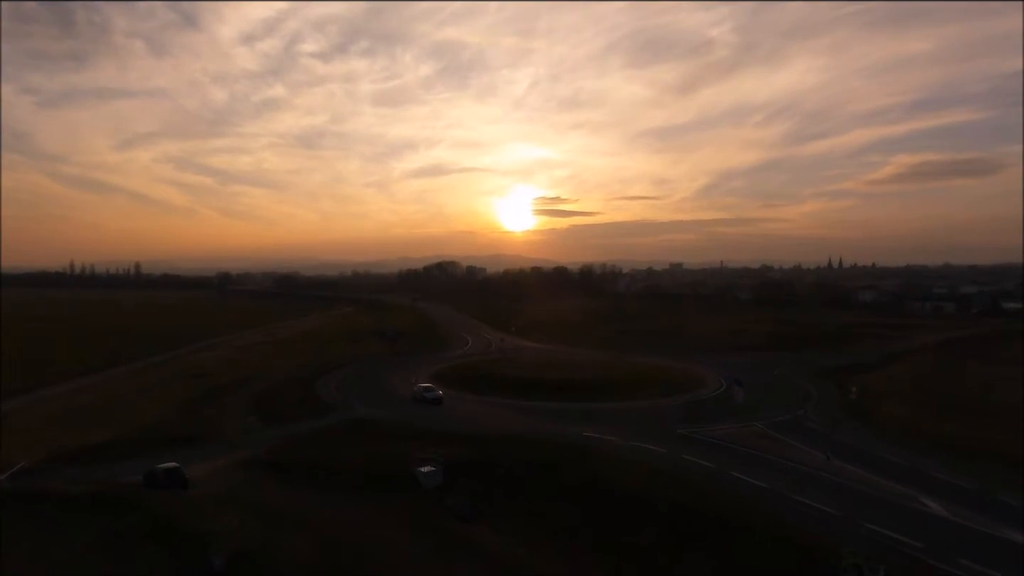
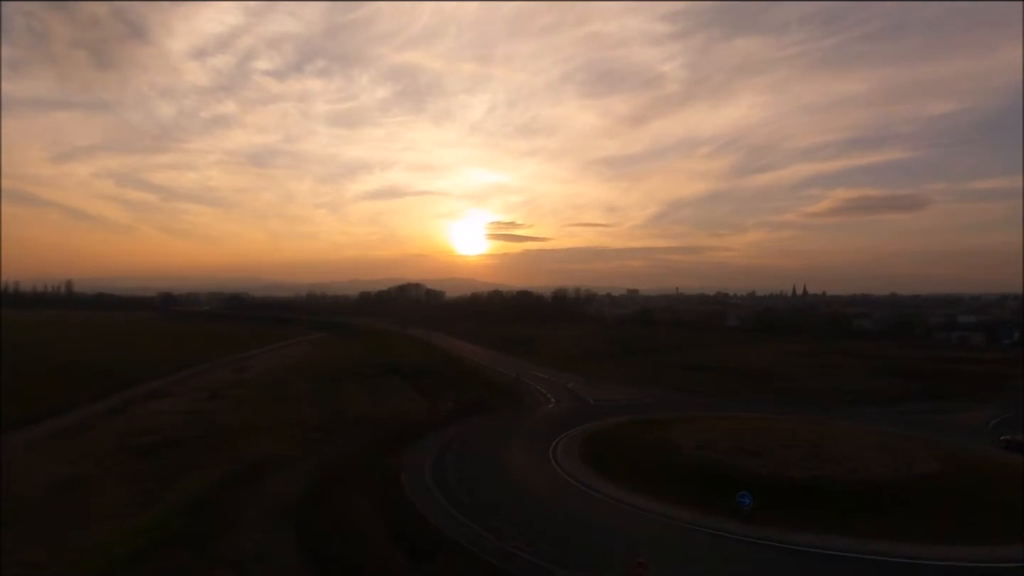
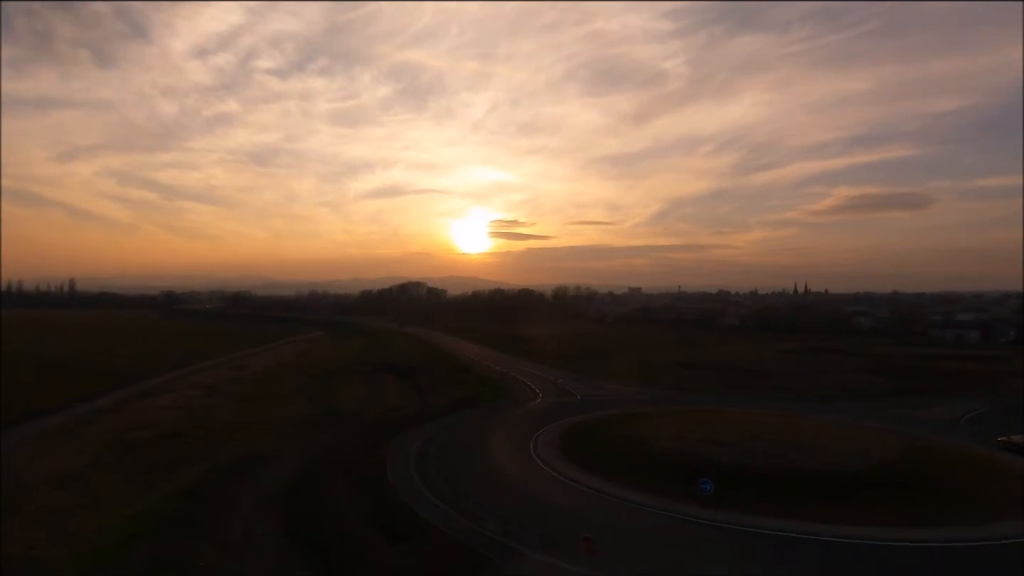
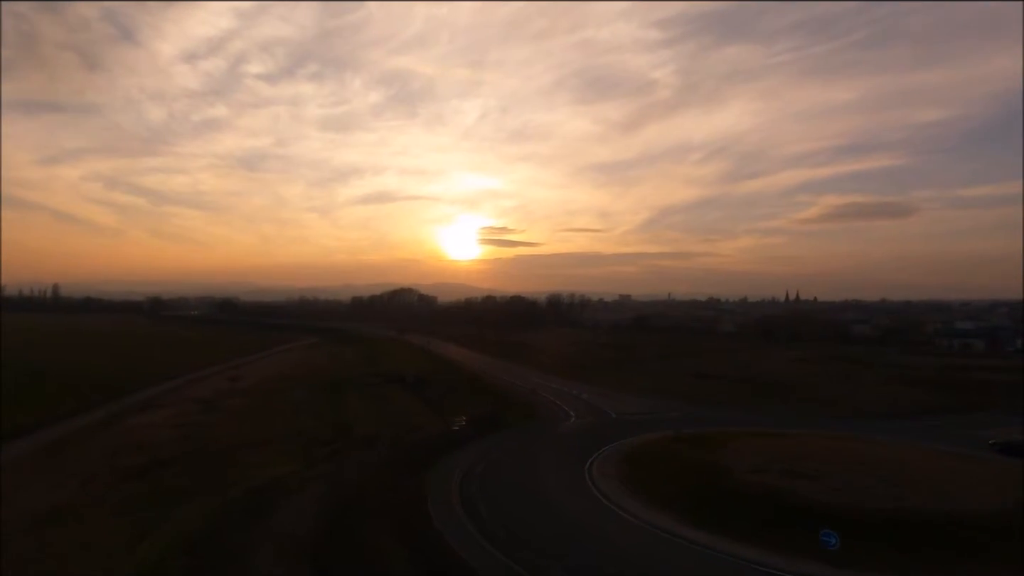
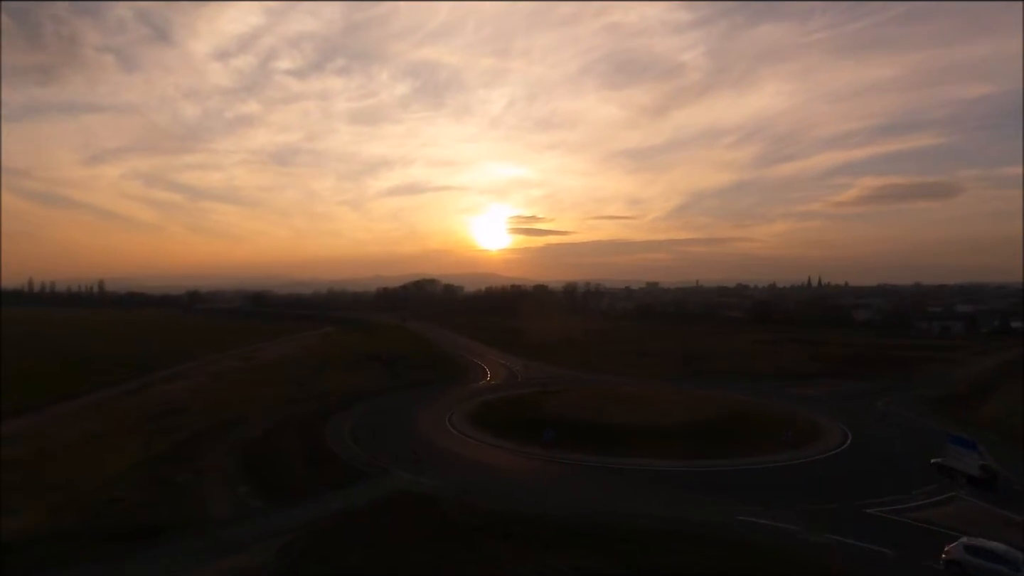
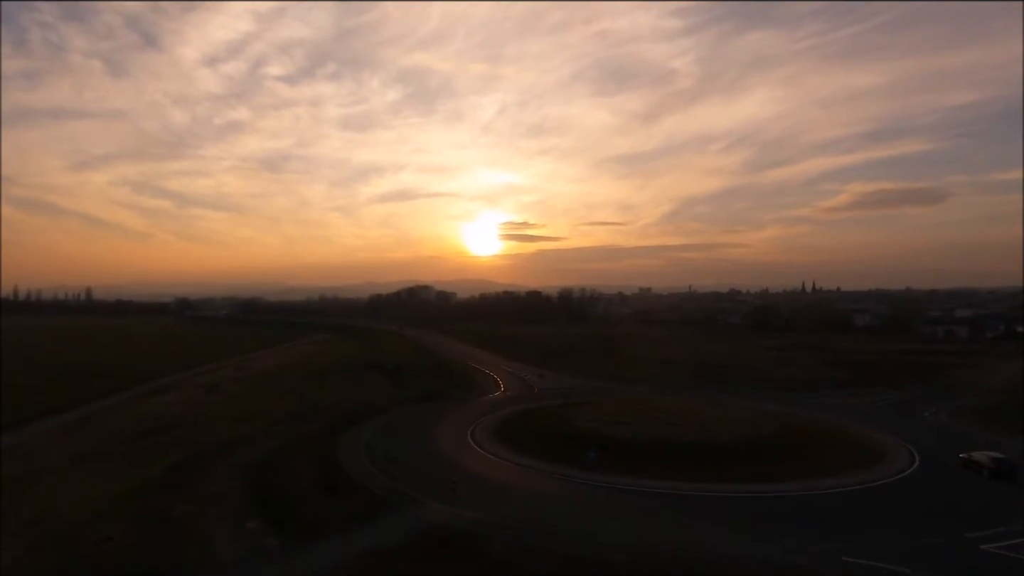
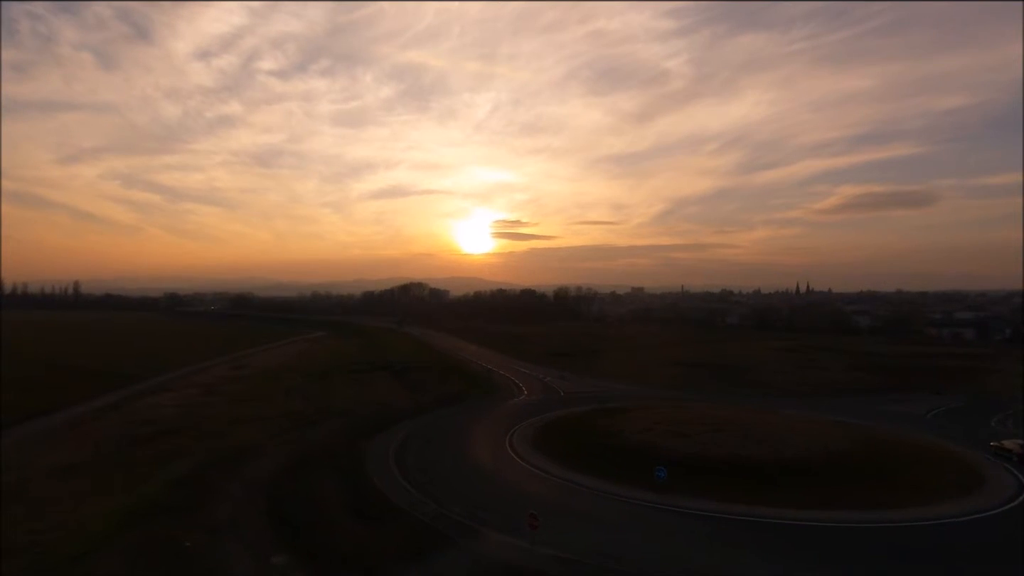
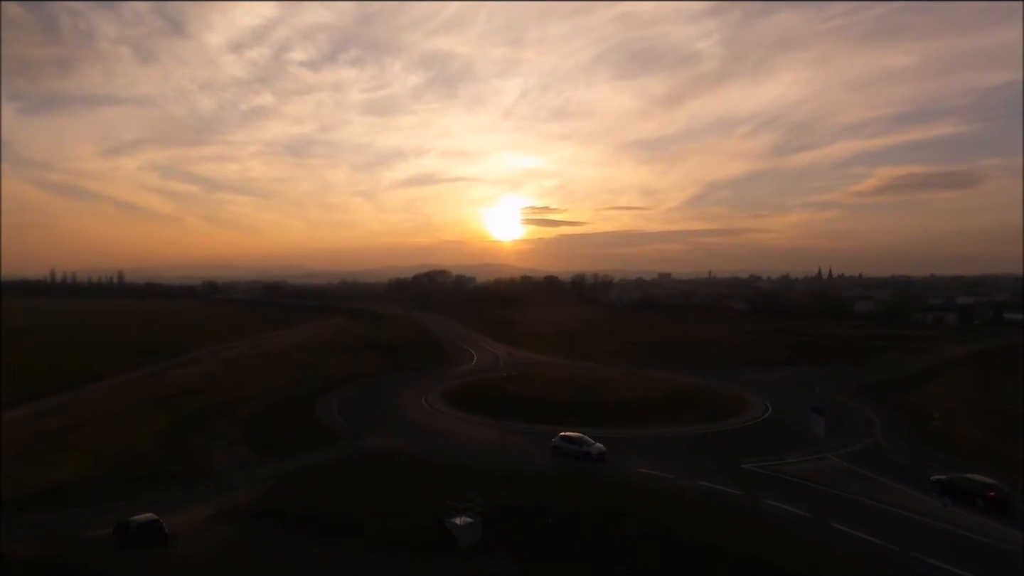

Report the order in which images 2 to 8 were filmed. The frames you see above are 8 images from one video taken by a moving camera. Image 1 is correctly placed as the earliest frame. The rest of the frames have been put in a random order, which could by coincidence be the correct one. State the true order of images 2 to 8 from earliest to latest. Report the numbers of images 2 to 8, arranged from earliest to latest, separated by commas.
8, 5, 6, 7, 3, 2, 4
